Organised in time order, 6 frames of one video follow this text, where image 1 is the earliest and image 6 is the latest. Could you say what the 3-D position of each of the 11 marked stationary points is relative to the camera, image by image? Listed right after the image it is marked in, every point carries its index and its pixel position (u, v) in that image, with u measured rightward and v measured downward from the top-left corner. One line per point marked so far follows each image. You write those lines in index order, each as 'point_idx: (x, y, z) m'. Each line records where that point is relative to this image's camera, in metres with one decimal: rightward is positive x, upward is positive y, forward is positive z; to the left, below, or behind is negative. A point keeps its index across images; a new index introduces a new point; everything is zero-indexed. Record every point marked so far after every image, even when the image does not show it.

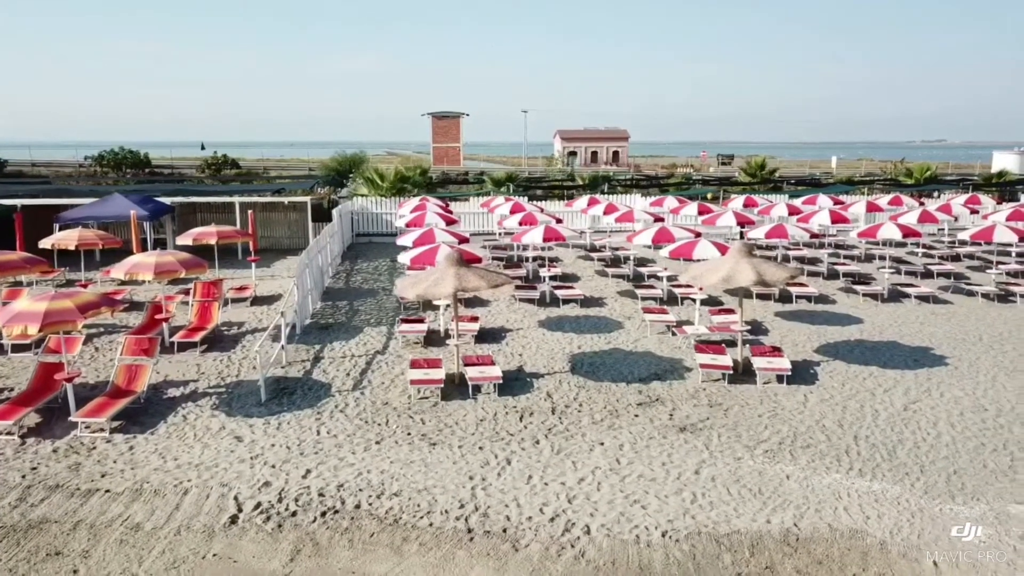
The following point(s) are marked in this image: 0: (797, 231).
0: (+5.3, +1.1, +15.2) m
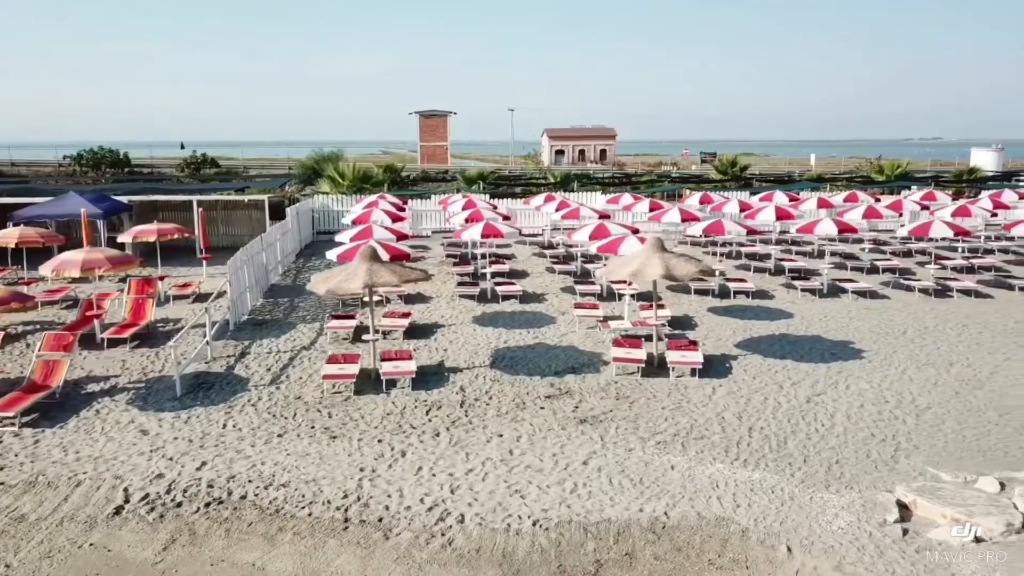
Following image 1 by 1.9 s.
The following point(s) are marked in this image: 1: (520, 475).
0: (+4.2, +1.2, +15.4) m
1: (+0.1, -1.8, +7.7) m
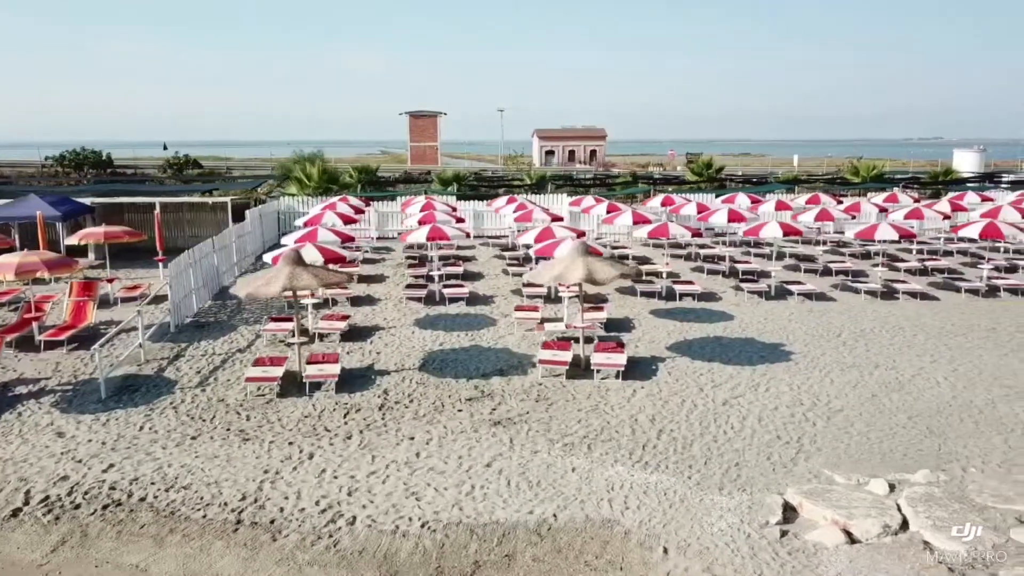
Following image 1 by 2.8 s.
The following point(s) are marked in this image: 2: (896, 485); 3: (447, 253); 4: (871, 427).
0: (+3.2, +1.1, +15.4) m
1: (-0.9, -1.9, +7.8) m
2: (+3.6, -1.8, +7.4) m
3: (-1.5, +0.8, +18.6) m
4: (+4.0, -1.5, +8.8) m
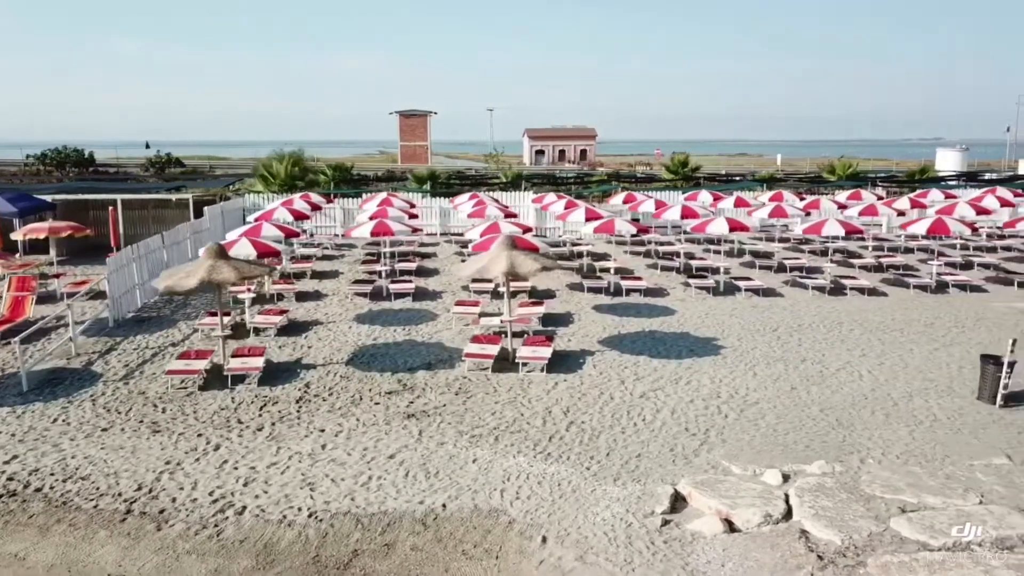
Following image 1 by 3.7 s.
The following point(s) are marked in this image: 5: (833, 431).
0: (+2.2, +1.2, +15.5) m
1: (-1.9, -1.8, +7.8) m
2: (+2.6, -1.8, +7.5) m
3: (-2.5, +0.9, +18.6) m
4: (+3.0, -1.5, +8.8) m
5: (+3.4, -1.5, +8.5) m
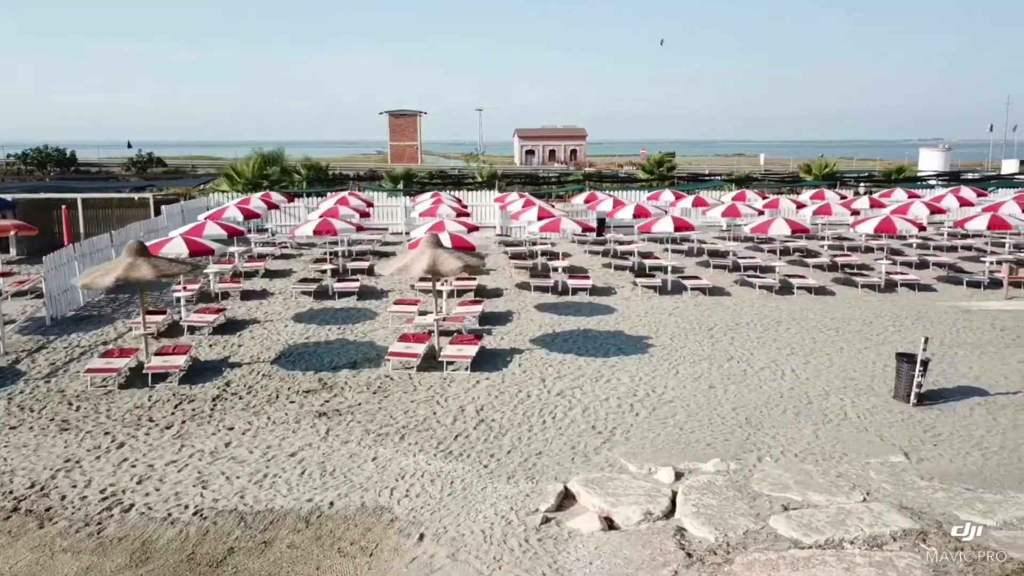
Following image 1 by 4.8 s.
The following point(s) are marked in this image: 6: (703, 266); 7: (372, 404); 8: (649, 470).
0: (+1.2, +1.2, +15.5) m
1: (-2.9, -1.8, +7.8) m
2: (+1.6, -1.7, +7.5) m
3: (-3.5, +0.9, +18.6) m
4: (+2.0, -1.4, +8.8) m
5: (+2.4, -1.5, +8.5) m
6: (+4.2, +0.5, +17.5) m
7: (-1.7, -1.4, +9.4) m
8: (+1.3, -1.7, +7.6) m
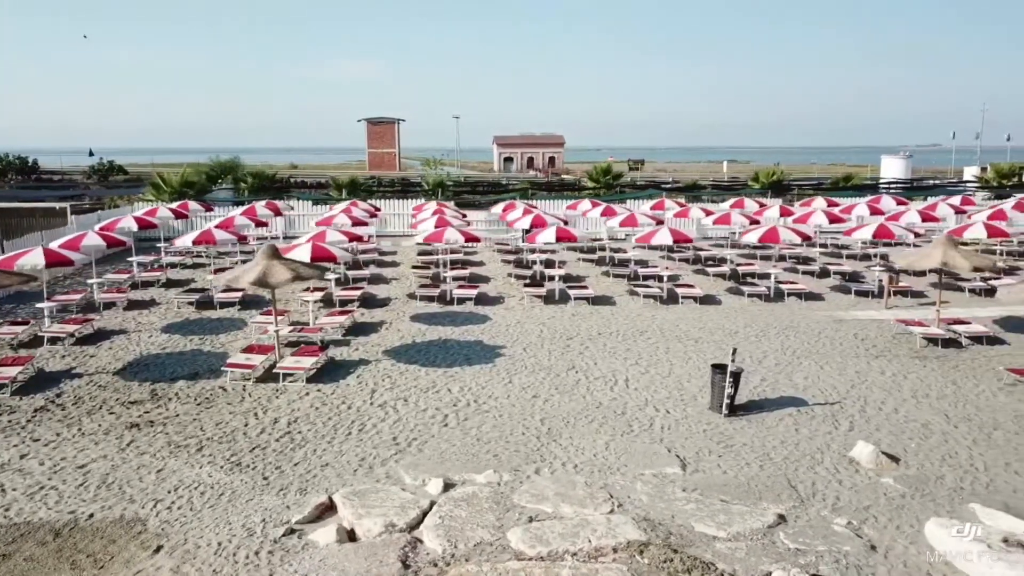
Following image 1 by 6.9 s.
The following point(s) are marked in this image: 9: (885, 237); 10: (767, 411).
0: (-0.9, +1.0, +15.5) m
1: (-5.1, -1.9, +7.9) m
2: (-0.6, -1.9, +7.5) m
3: (-5.7, +0.7, +18.7) m
4: (-0.2, -1.6, +8.9) m
5: (+0.3, -1.6, +8.6) m
6: (+2.0, +0.3, +17.6) m
7: (-3.8, -1.5, +9.4) m
8: (-0.9, -1.9, +7.6) m
9: (+7.4, +1.0, +15.8) m
10: (+3.0, -1.5, +9.4) m
